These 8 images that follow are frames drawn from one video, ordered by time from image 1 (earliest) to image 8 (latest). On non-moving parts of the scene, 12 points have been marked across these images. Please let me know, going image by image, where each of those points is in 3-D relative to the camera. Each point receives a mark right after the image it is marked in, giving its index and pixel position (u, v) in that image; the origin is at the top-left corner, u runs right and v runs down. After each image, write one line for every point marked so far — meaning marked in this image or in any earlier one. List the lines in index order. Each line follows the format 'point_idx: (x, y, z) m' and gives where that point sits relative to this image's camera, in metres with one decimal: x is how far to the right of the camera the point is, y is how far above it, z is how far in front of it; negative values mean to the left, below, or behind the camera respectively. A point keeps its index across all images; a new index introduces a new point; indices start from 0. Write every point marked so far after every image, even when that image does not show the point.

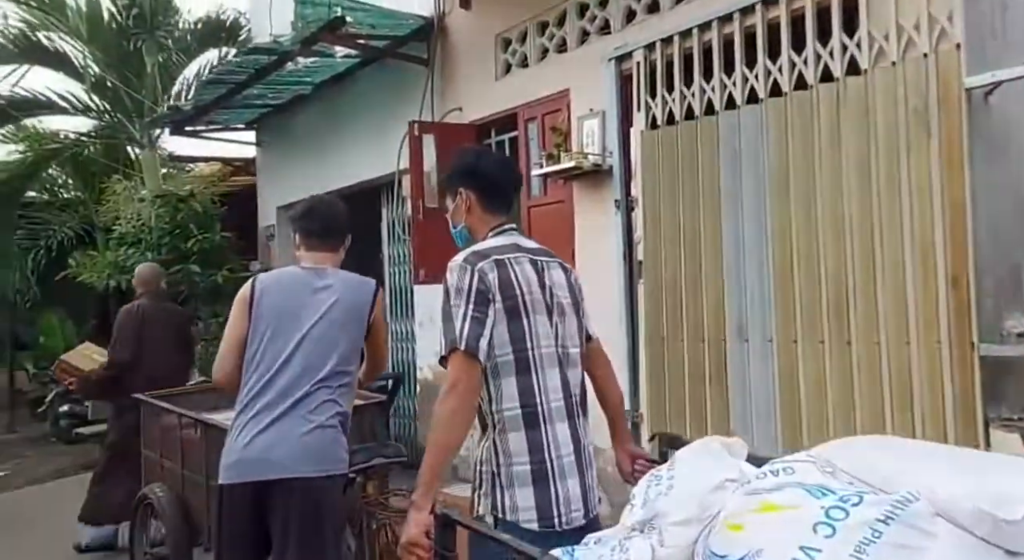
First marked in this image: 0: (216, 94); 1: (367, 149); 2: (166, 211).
0: (-2.7, +1.7, +7.4) m
1: (-1.3, +1.2, +7.1) m
2: (-3.7, +0.8, +8.4) m
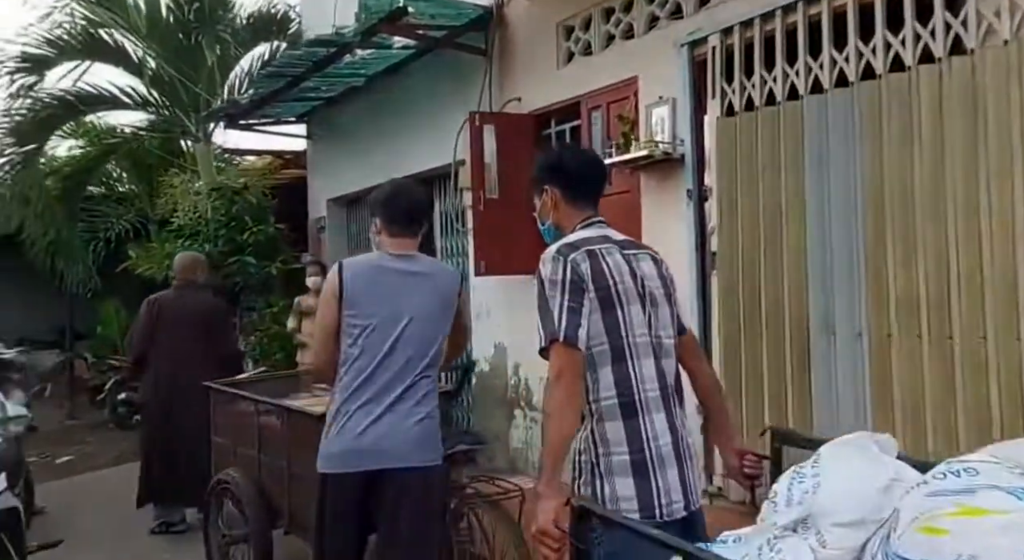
0: (-2.2, +1.8, +7.4) m
1: (-0.8, +1.3, +7.1) m
2: (-3.2, +0.8, +8.6) m
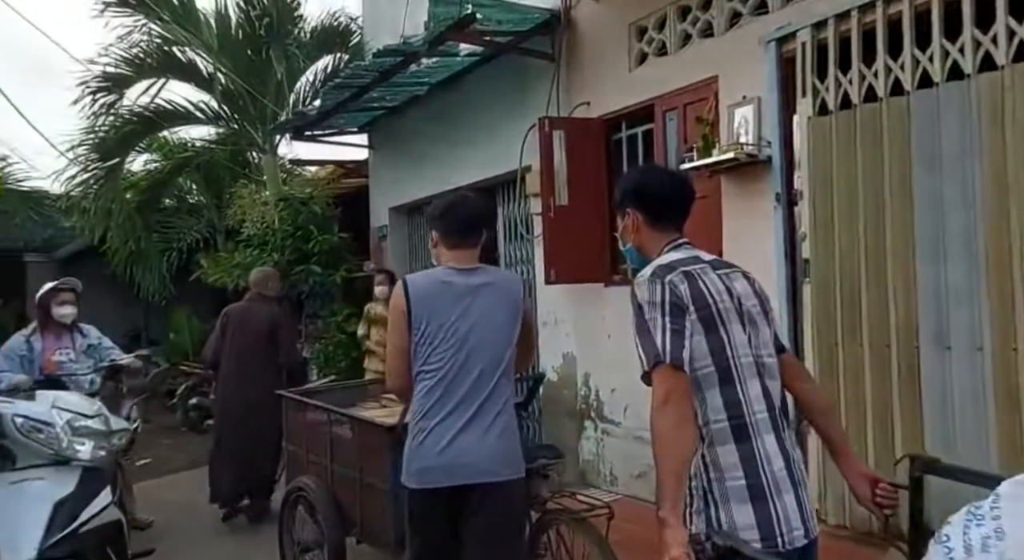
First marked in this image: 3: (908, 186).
0: (-1.6, +1.7, +7.5) m
1: (-0.3, +1.2, +7.0) m
2: (-2.5, +0.7, +8.6) m
3: (+1.6, +0.4, +3.2) m
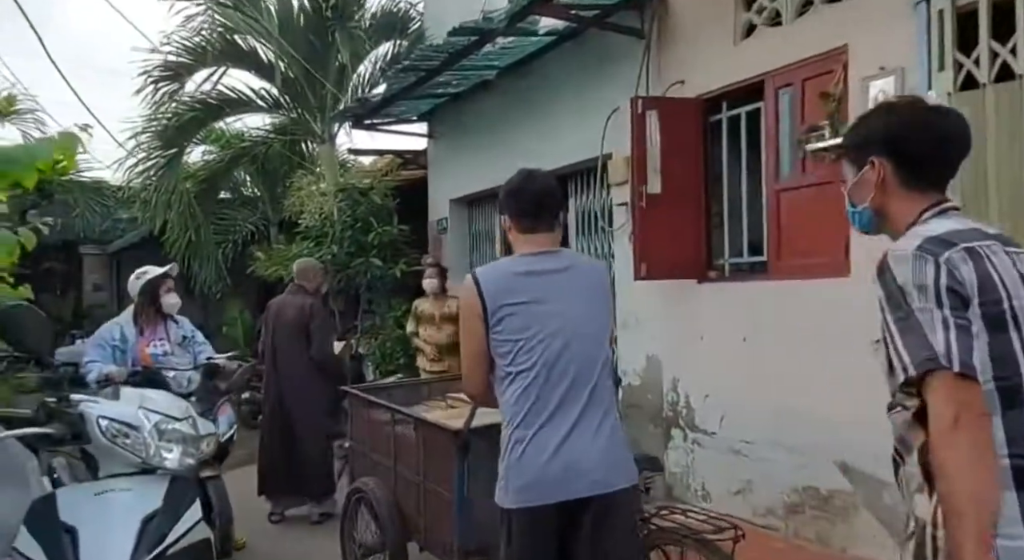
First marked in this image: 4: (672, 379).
0: (-0.9, +1.8, +7.1) m
1: (+0.4, +1.2, +6.6) m
2: (-1.7, +0.8, +8.3) m
3: (+2.0, +0.4, +2.7) m
4: (+1.1, -0.7, +5.2) m
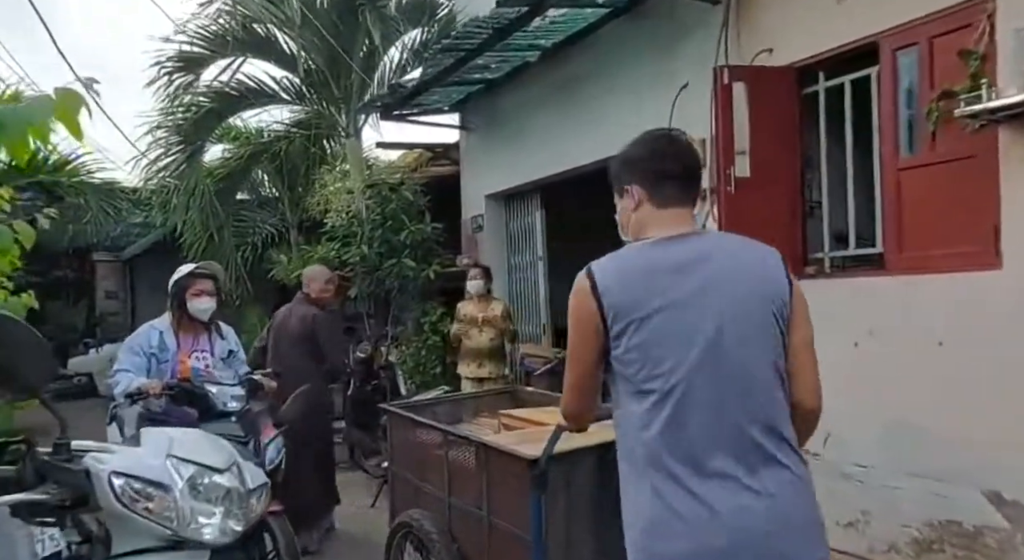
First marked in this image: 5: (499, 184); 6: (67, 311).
0: (-0.6, +1.8, +6.5) m
1: (+0.8, +1.2, +6.0) m
2: (-1.3, +0.8, +7.7) m
3: (+2.3, +0.4, +2.1) m
4: (+1.4, -0.6, +4.6) m
5: (-0.1, +1.0, +7.8) m
6: (-7.7, -0.5, +13.6) m
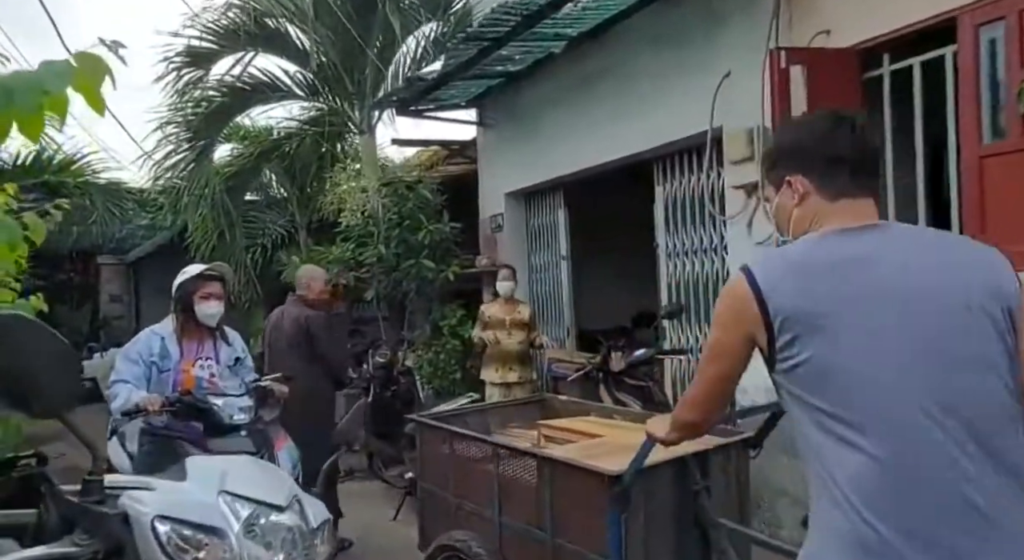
0: (-0.4, +1.8, +6.2) m
1: (+1.0, +1.2, +5.7) m
2: (-1.1, +0.8, +7.5) m
3: (+2.5, +0.5, +1.8) m
4: (+1.6, -0.6, +4.3) m
5: (+0.1, +0.9, +7.5) m
6: (-7.5, -0.6, +13.4) m
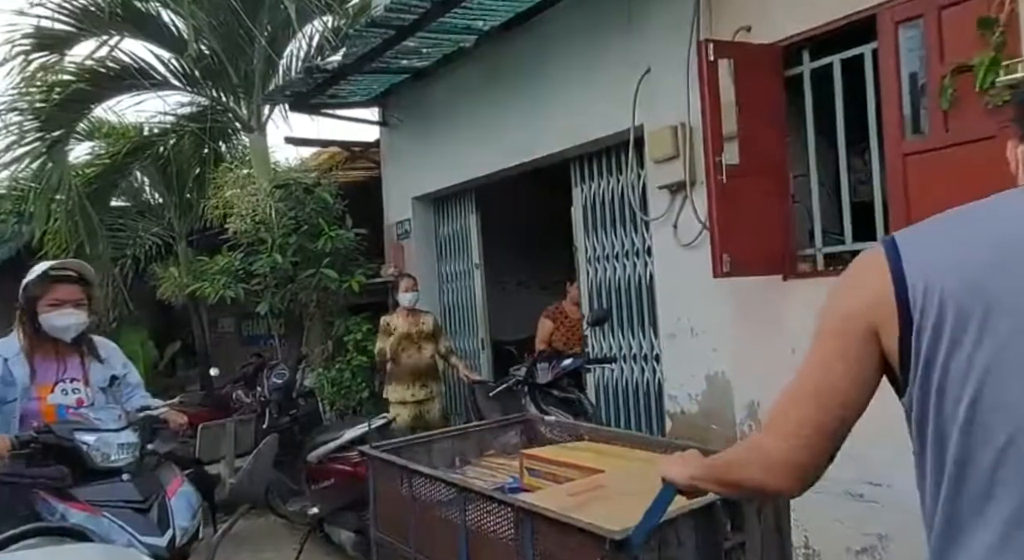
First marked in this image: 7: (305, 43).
0: (-1.1, +1.7, +5.8) m
1: (+0.3, +1.2, +5.4) m
2: (-2.0, +0.7, +6.9) m
3: (+2.4, +0.5, +1.8) m
4: (+1.2, -0.6, +4.1) m
5: (-0.8, +0.9, +7.1) m
6: (-9.0, -0.9, +11.9) m
7: (-1.8, +2.1, +6.9) m
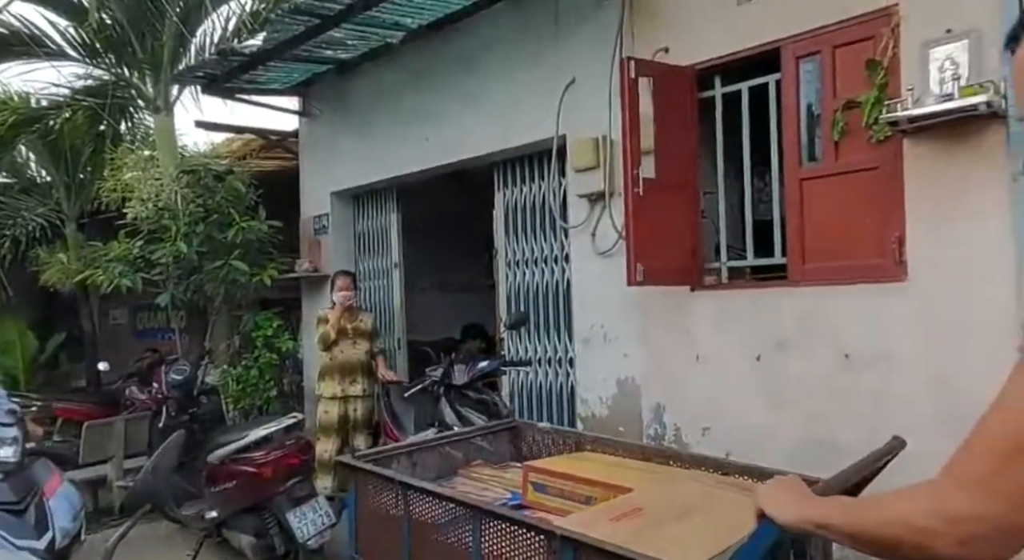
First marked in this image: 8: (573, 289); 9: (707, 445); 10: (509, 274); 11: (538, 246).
0: (-1.6, +1.7, +5.7) m
1: (-0.2, +1.2, +5.5) m
2: (-2.6, +0.7, +6.8) m
3: (+2.3, +0.4, +2.1) m
4: (+0.8, -0.7, +4.3) m
5: (-1.5, +0.9, +7.1) m
6: (-10.2, -0.6, +11.0) m
7: (-2.4, +2.1, +6.7) m
8: (+0.4, -0.1, +4.8) m
9: (+1.0, -0.9, +4.1) m
10: (0.0, +0.1, +5.5) m
11: (+0.2, +0.2, +5.3) m
